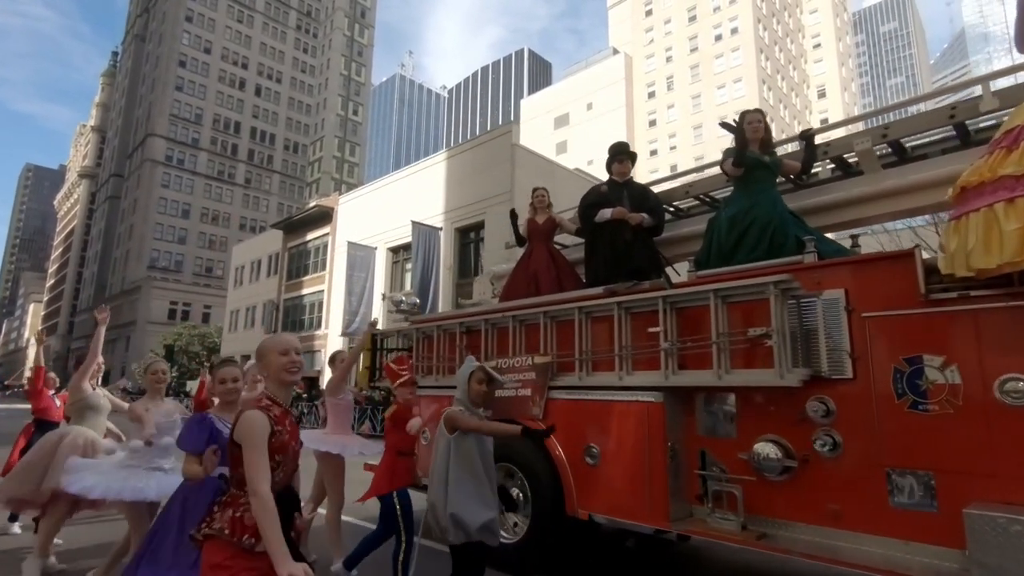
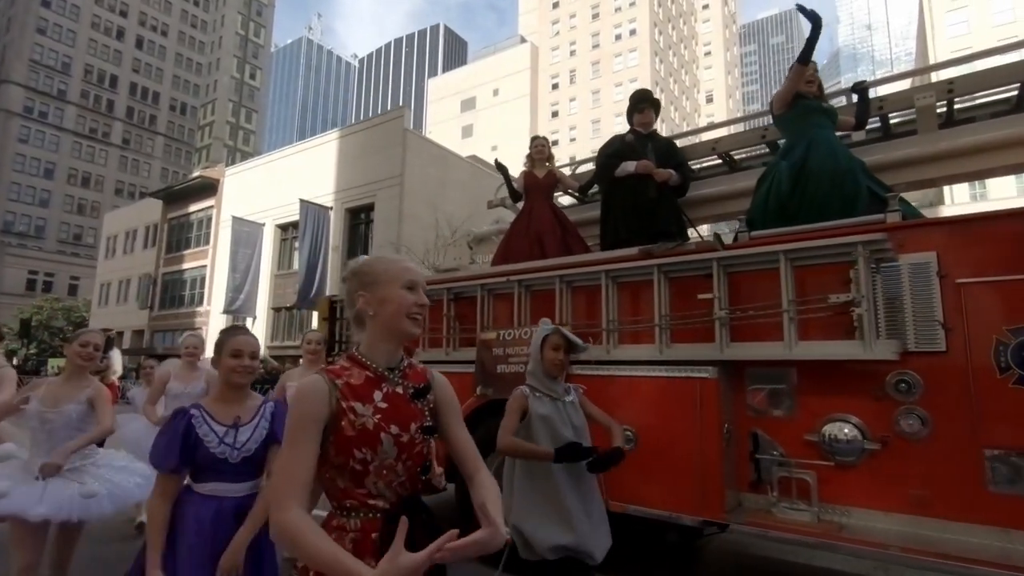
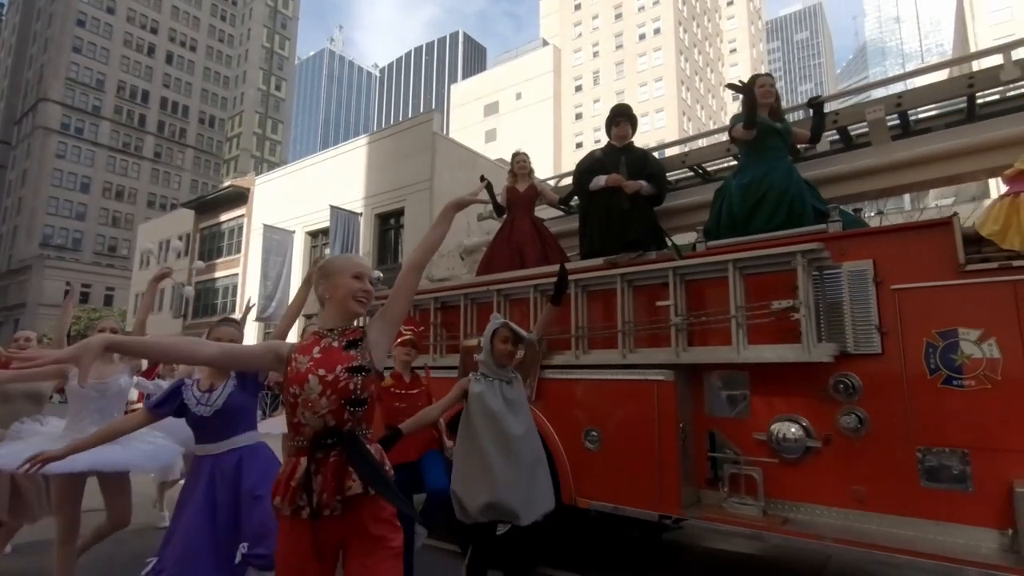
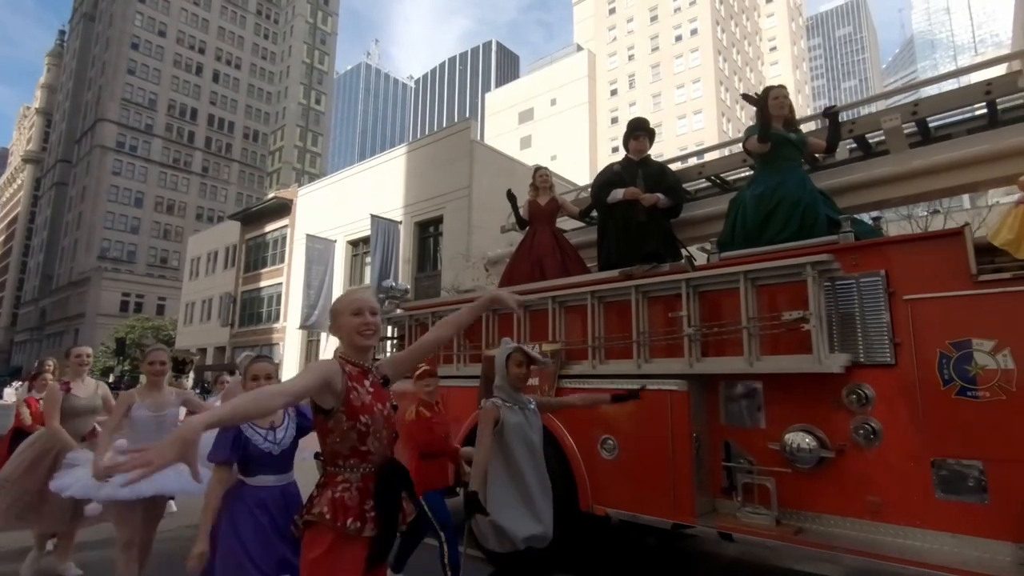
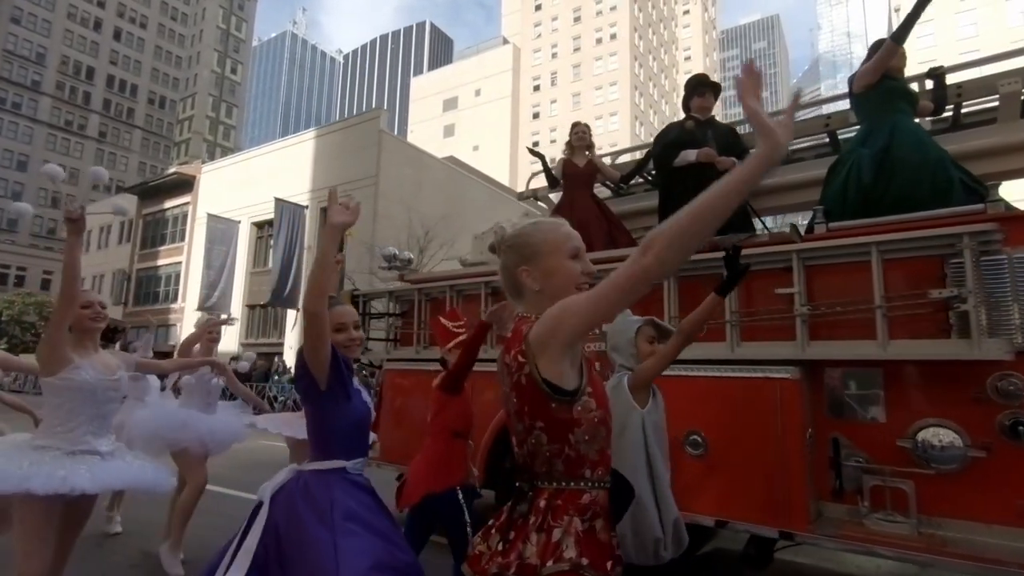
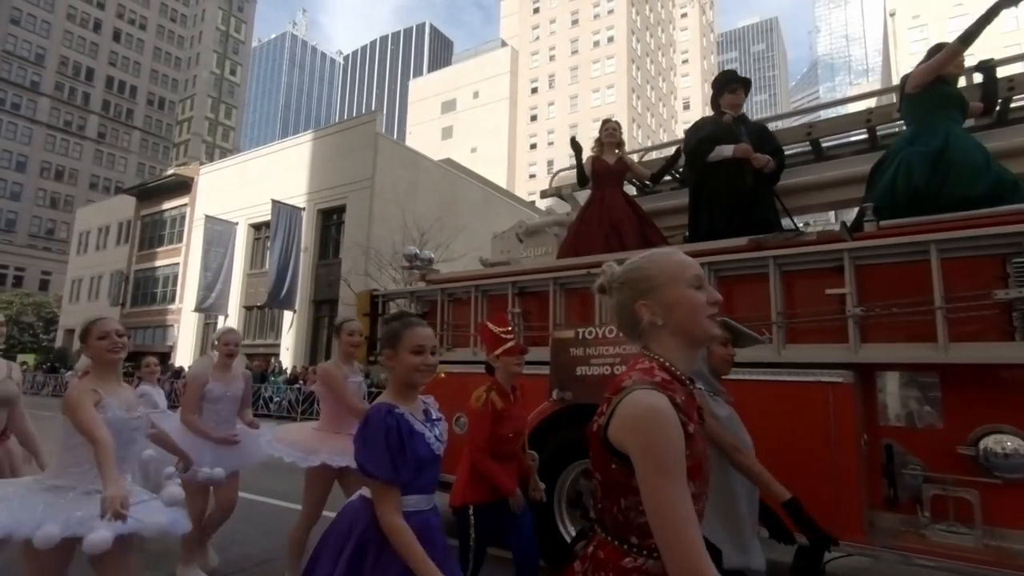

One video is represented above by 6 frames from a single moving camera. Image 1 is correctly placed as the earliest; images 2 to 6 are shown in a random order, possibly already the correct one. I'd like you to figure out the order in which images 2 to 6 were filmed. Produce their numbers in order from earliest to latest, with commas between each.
4, 3, 2, 5, 6
